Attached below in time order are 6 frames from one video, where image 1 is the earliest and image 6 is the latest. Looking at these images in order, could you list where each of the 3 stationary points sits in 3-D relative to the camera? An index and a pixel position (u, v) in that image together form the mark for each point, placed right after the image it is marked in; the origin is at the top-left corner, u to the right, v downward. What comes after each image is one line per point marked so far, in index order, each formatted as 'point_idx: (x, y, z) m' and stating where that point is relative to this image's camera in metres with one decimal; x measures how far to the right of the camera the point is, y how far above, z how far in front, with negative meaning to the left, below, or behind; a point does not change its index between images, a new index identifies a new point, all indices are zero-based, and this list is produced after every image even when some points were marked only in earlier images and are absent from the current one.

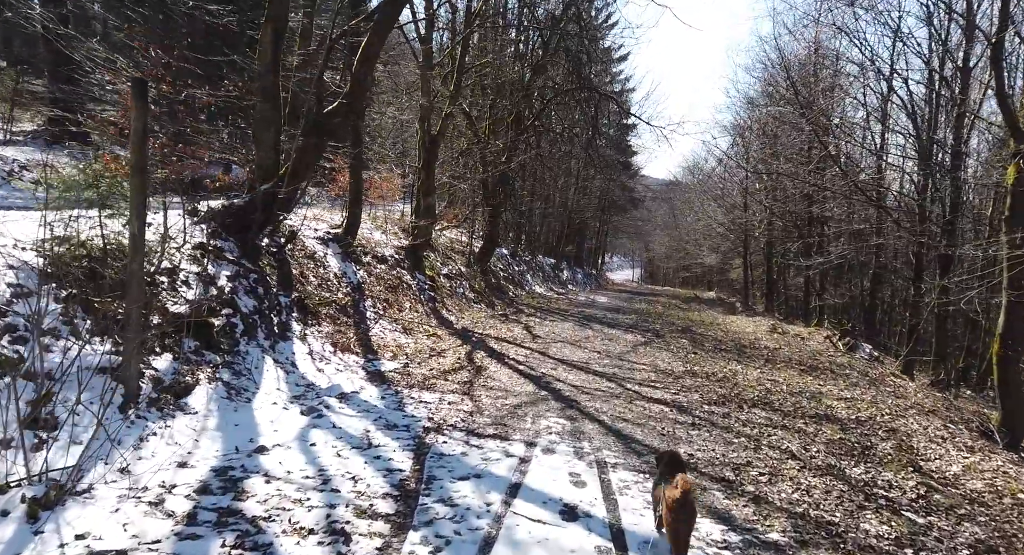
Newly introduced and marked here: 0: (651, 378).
0: (+2.1, -1.5, +12.9) m
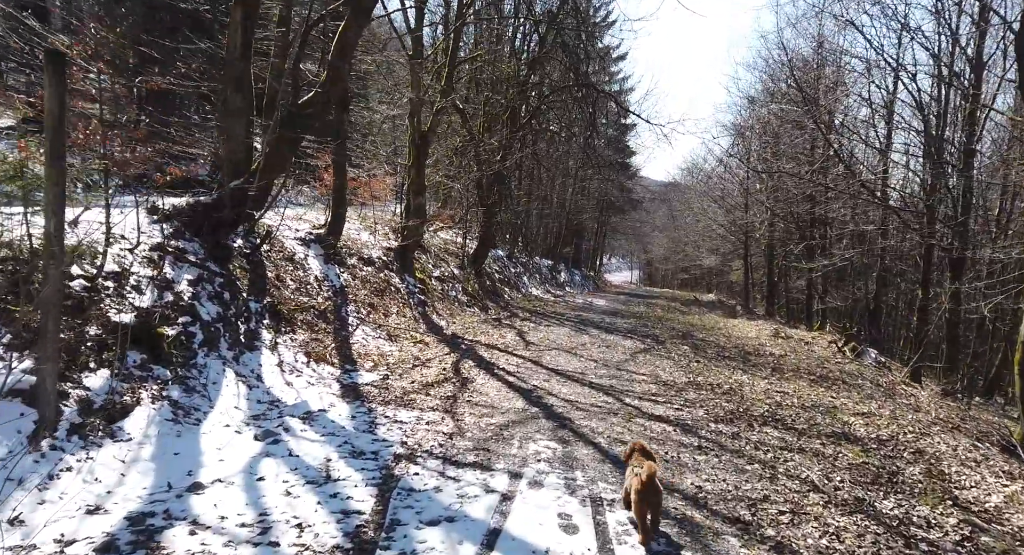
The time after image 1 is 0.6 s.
0: (+1.9, -1.6, +12.0) m
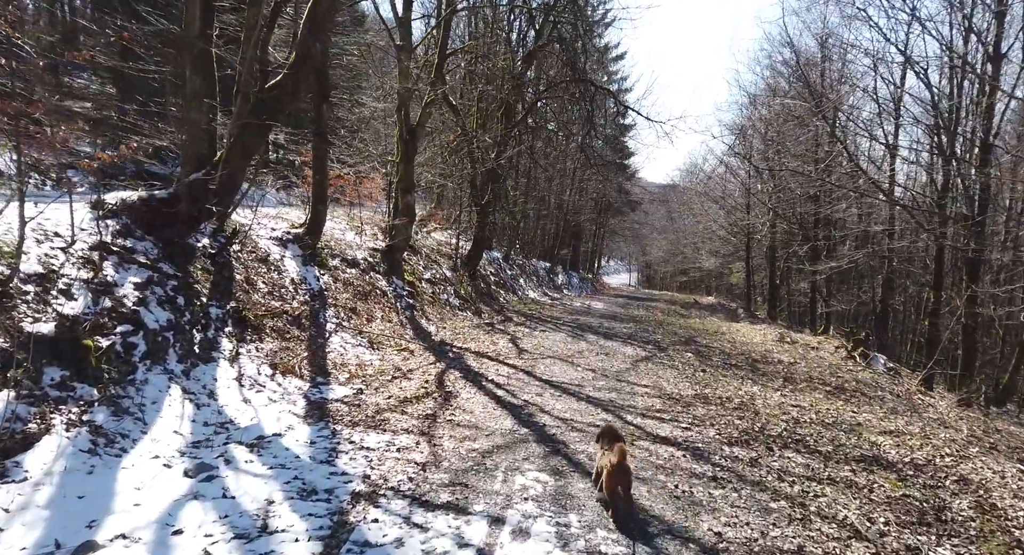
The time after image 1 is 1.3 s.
0: (+1.8, -1.6, +10.8) m
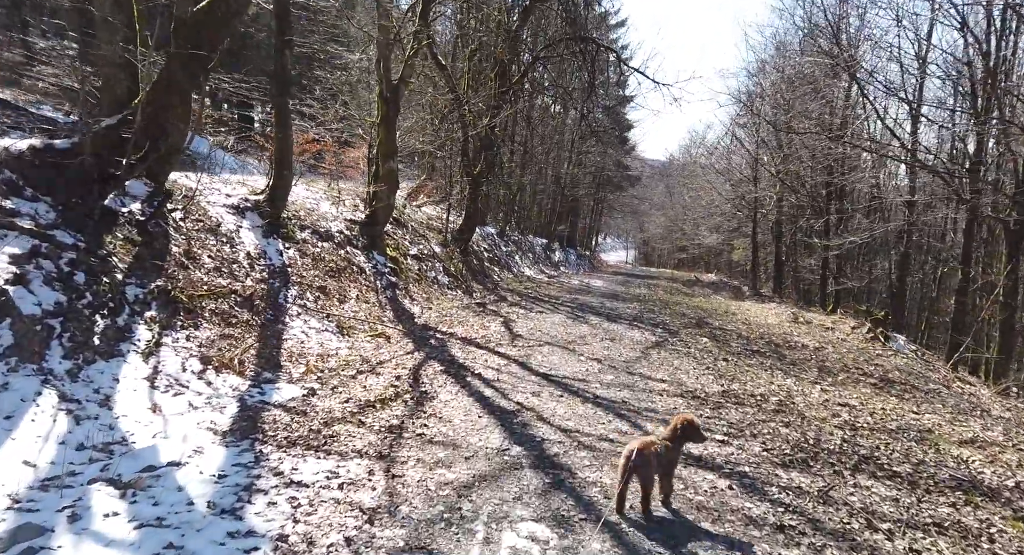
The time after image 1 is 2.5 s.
0: (+1.7, -1.3, +8.8) m
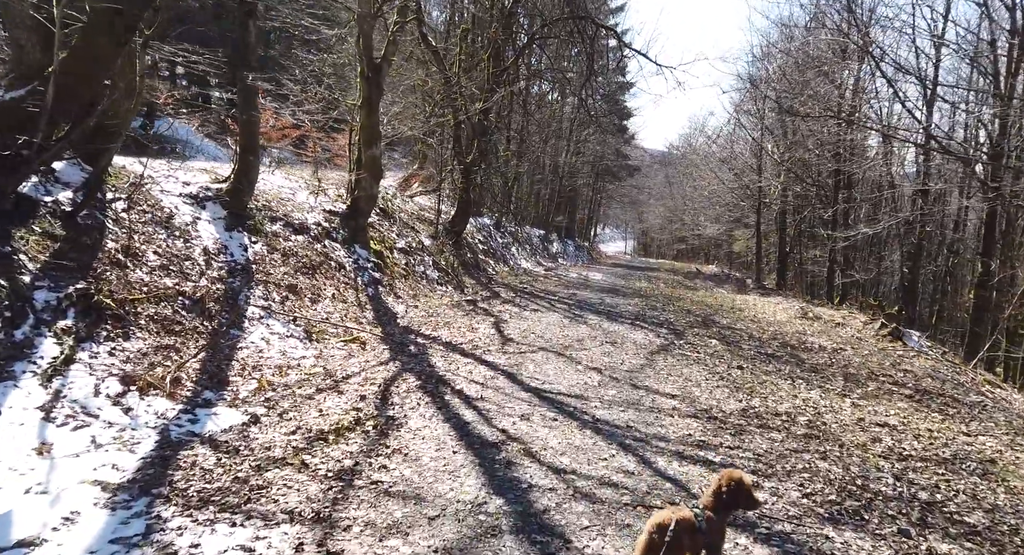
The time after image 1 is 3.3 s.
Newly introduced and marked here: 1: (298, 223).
0: (+1.6, -1.4, +7.4) m
1: (-3.9, +1.0, +15.3) m
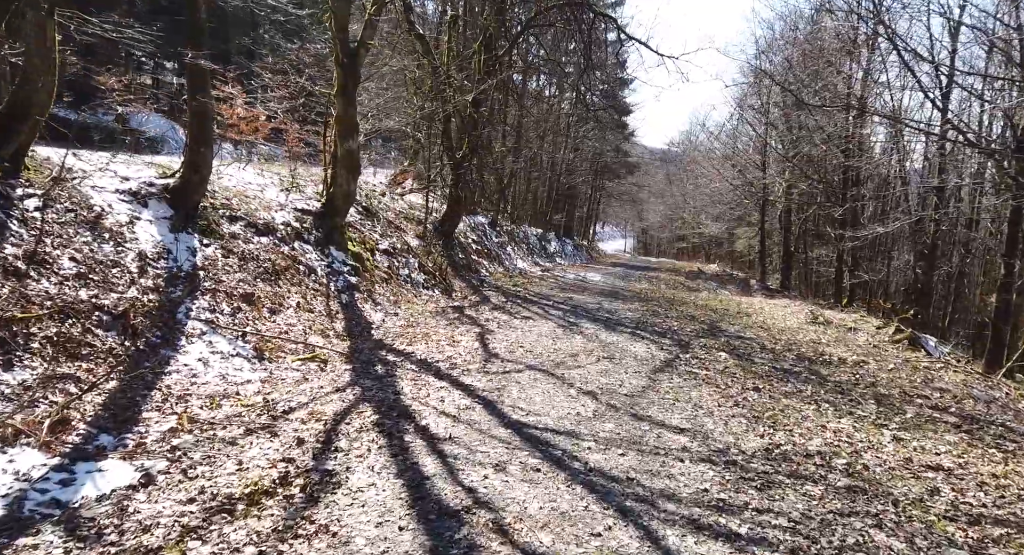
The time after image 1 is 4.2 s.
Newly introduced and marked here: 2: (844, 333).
0: (+1.4, -1.5, +5.9) m
1: (-4.1, +0.9, +13.8) m
2: (+7.7, -1.3, +19.9) m
